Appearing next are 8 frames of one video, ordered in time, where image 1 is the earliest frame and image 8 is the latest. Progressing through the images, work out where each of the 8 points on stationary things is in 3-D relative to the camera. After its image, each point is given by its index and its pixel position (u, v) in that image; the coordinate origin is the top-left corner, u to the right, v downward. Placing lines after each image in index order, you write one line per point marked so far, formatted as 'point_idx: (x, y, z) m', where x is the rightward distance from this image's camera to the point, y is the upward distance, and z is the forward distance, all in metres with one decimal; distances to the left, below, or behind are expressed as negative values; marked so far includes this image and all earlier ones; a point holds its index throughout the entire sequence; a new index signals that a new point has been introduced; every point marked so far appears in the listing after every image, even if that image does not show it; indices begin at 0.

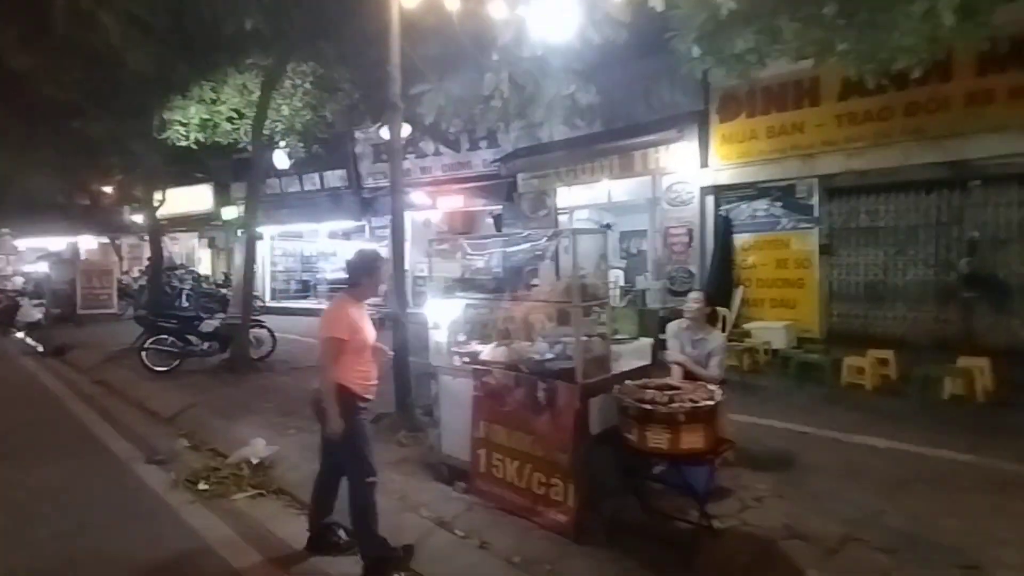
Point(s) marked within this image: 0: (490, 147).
0: (-0.6, +3.7, +15.4) m
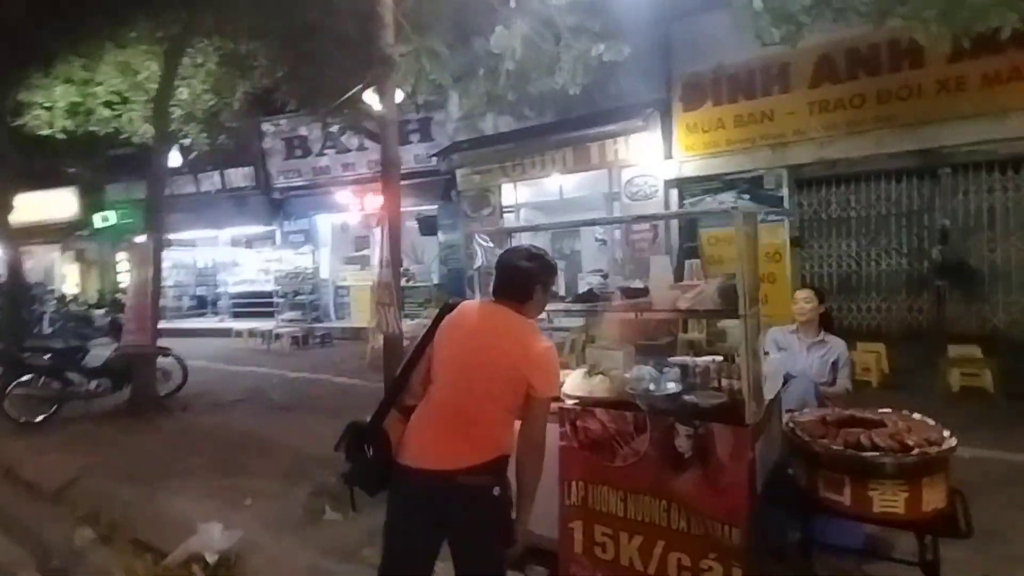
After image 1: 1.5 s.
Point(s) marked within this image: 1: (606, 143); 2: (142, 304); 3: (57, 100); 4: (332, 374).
0: (-2.1, +3.5, +14.0) m
1: (+1.8, +2.7, +11.1) m
2: (-4.7, -0.3, +7.5) m
3: (-8.5, +3.4, +10.9) m
4: (-3.0, -1.4, +9.9) m
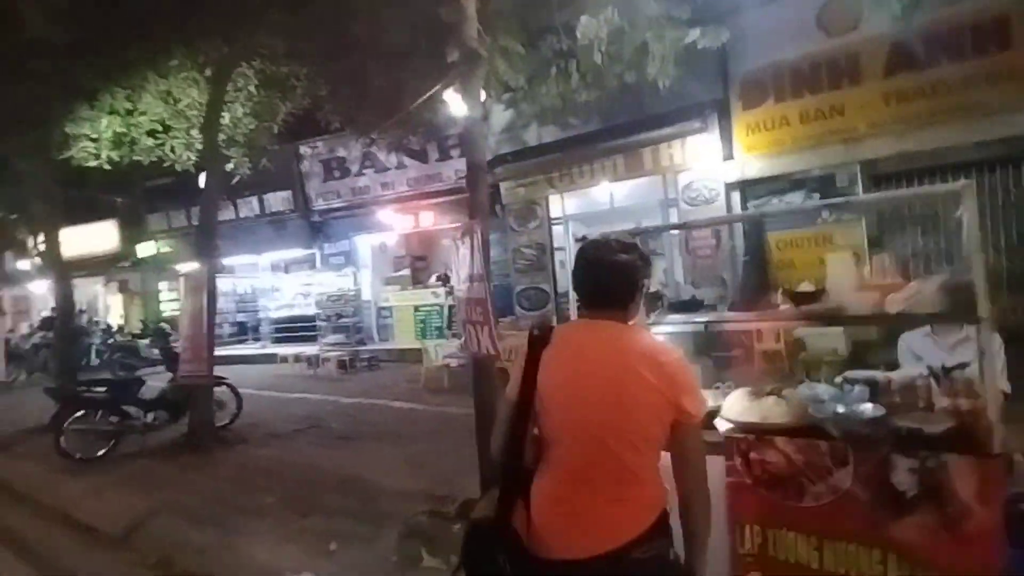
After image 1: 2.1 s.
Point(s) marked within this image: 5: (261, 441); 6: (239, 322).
0: (-1.1, +3.1, +13.7) m
1: (+2.7, +2.5, +10.6) m
2: (-3.9, -0.6, +7.2) m
3: (-7.6, +2.9, +10.9) m
4: (-2.0, -1.8, +9.5) m
5: (-3.1, -1.9, +7.3) m
6: (-8.4, -1.1, +18.0) m
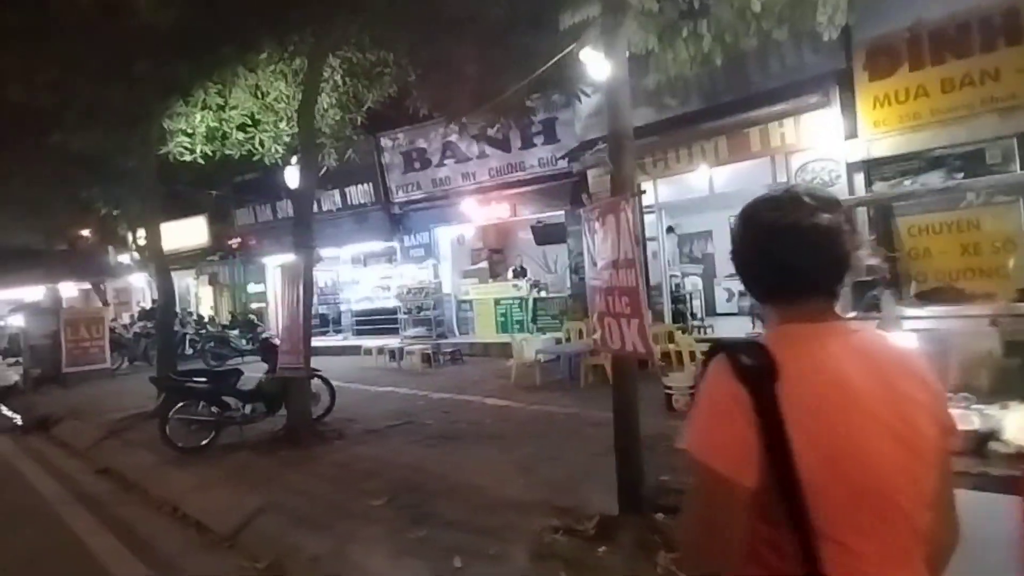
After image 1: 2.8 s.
0: (+0.8, +3.3, +13.2) m
1: (+4.2, +2.6, +9.7) m
2: (-2.6, -0.5, +7.1) m
3: (-5.9, +3.0, +11.1) m
4: (-0.5, -1.6, +9.1) m
5: (-1.8, -1.8, +7.0) m
6: (-5.9, -0.8, +18.2) m
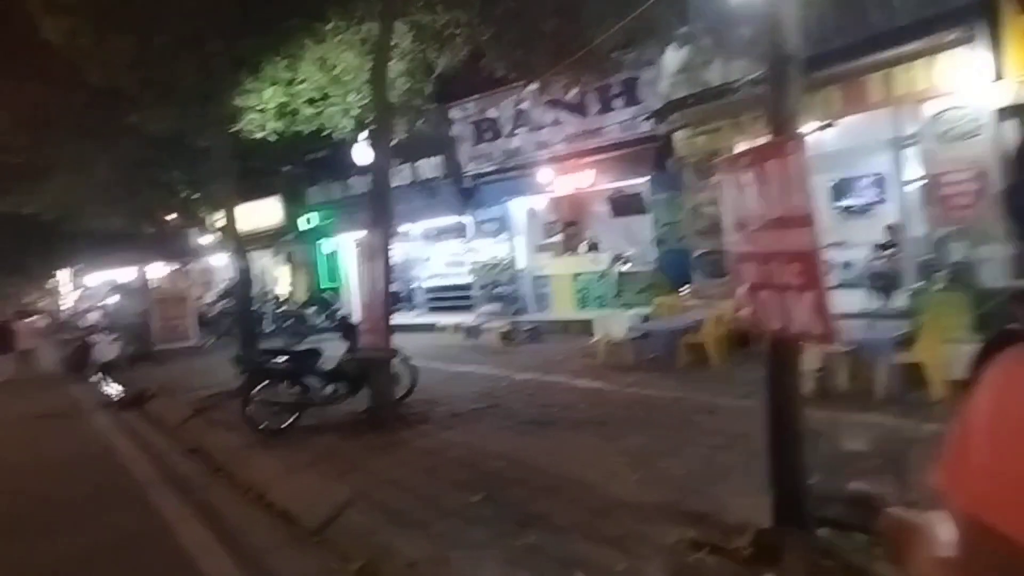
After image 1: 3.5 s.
0: (+2.4, +3.8, +12.2) m
1: (+5.5, +3.1, +8.4) m
2: (-1.5, -0.2, +6.7) m
3: (-4.5, +3.4, +10.8) m
4: (+0.8, -1.3, +8.5) m
5: (-0.8, -1.5, +6.6) m
6: (-3.7, -0.1, +18.1) m
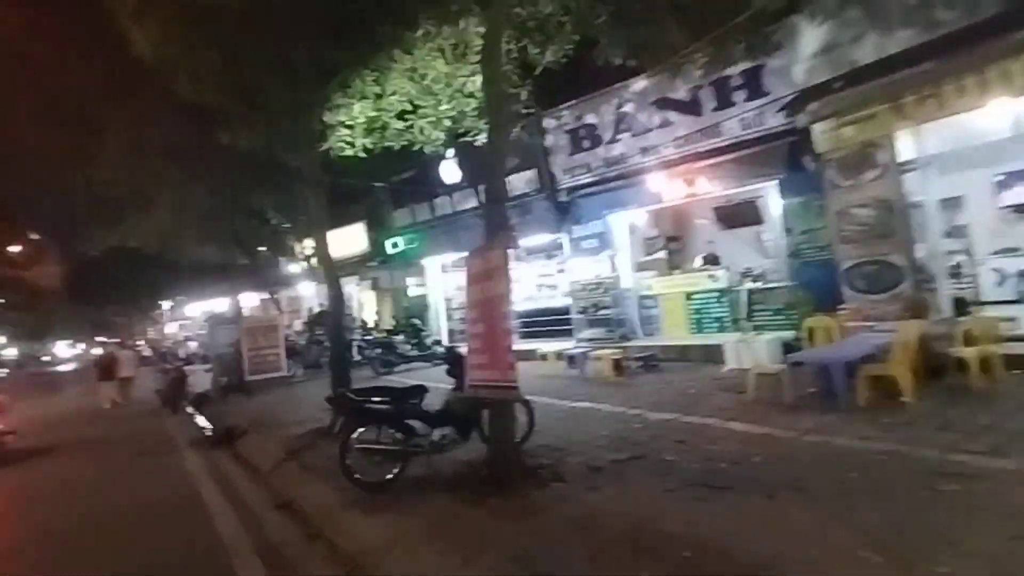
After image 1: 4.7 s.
0: (+4.4, +3.5, +10.7) m
1: (+7.0, +3.0, +6.5) m
2: (-0.2, -0.4, +5.5) m
3: (-2.6, +3.0, +10.1) m
4: (+2.4, -1.5, +7.0) m
5: (+0.6, -1.7, +5.3) m
6: (-0.8, -0.8, +17.1) m
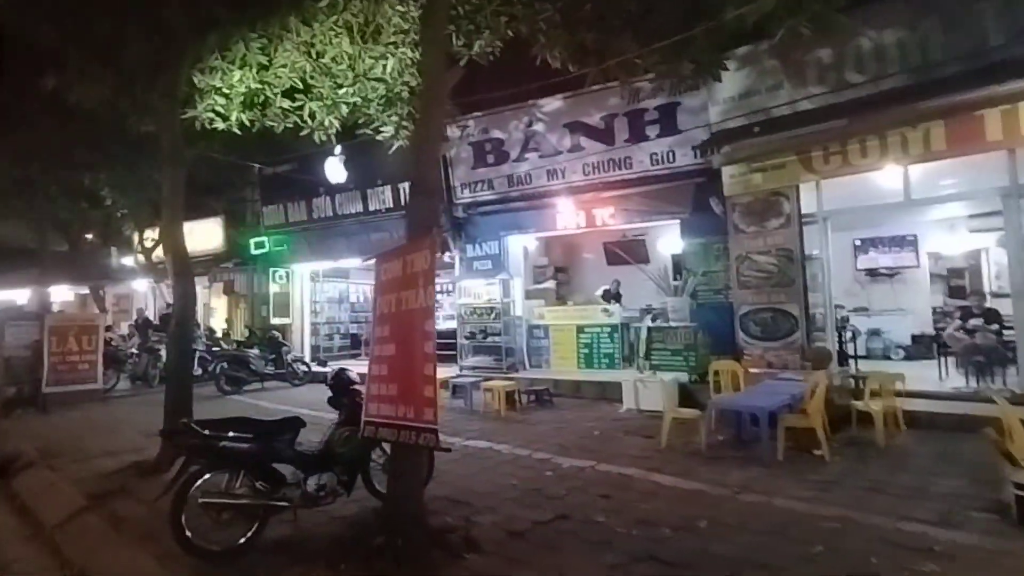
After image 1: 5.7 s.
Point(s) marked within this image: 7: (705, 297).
0: (+2.8, +2.8, +10.6) m
1: (+6.2, +2.2, +7.1) m
2: (-0.8, -0.5, +4.3) m
3: (-4.0, +2.9, +8.5) m
4: (+1.2, -1.9, +6.3) m
5: (-0.1, -1.9, +4.2) m
6: (-4.1, -1.2, +15.5) m
7: (+3.5, -0.2, +10.5) m
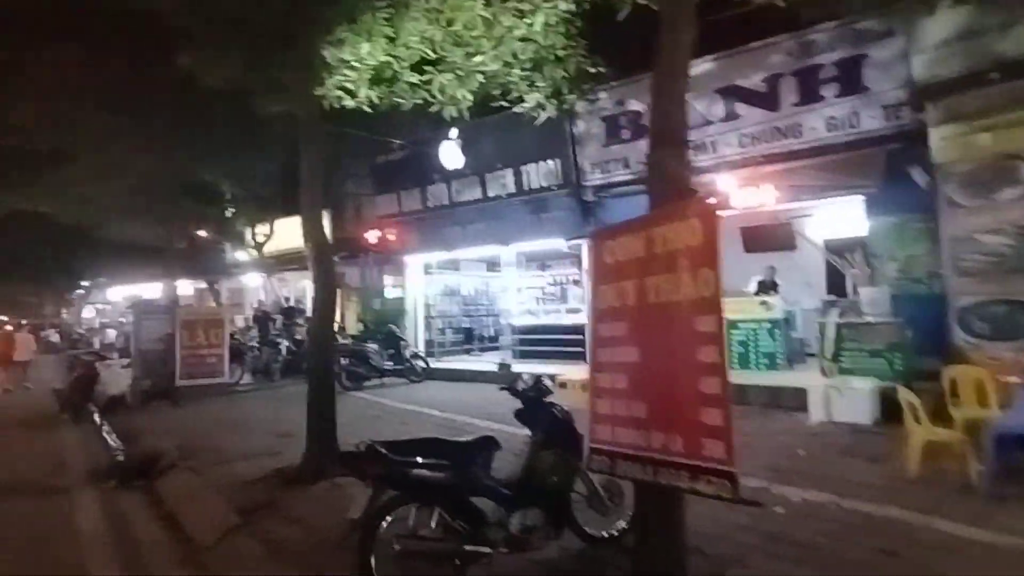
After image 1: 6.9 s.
0: (+5.1, +3.0, +8.9) m
1: (+8.0, +2.3, +5.0) m
2: (+0.8, -0.4, +3.2) m
3: (-1.8, +3.0, +7.7) m
4: (+3.1, -1.8, +4.9) m
5: (+1.5, -1.8, +3.0) m
6: (-1.1, -1.0, +14.7) m
7: (+5.8, 0.0, +8.7) m
